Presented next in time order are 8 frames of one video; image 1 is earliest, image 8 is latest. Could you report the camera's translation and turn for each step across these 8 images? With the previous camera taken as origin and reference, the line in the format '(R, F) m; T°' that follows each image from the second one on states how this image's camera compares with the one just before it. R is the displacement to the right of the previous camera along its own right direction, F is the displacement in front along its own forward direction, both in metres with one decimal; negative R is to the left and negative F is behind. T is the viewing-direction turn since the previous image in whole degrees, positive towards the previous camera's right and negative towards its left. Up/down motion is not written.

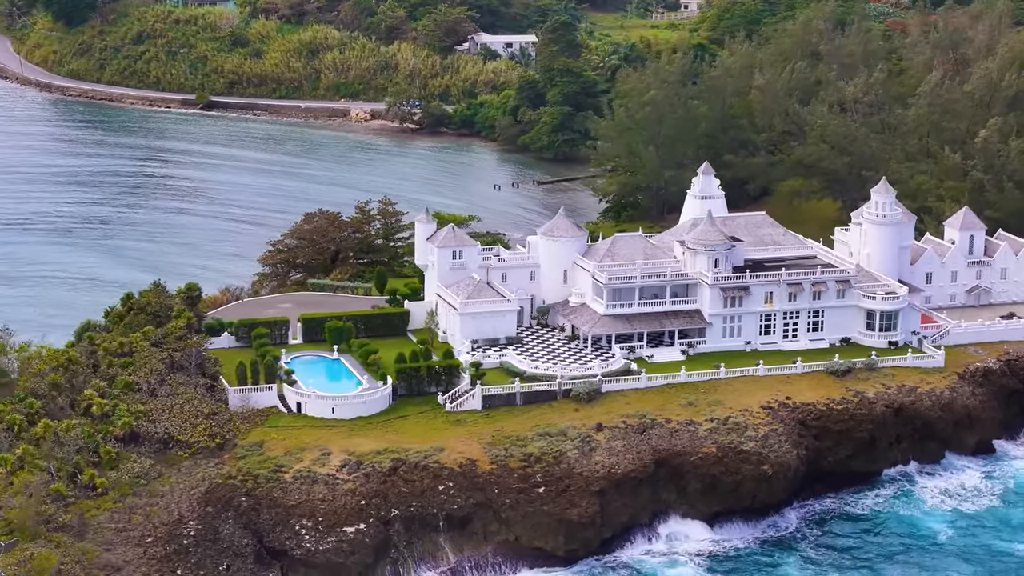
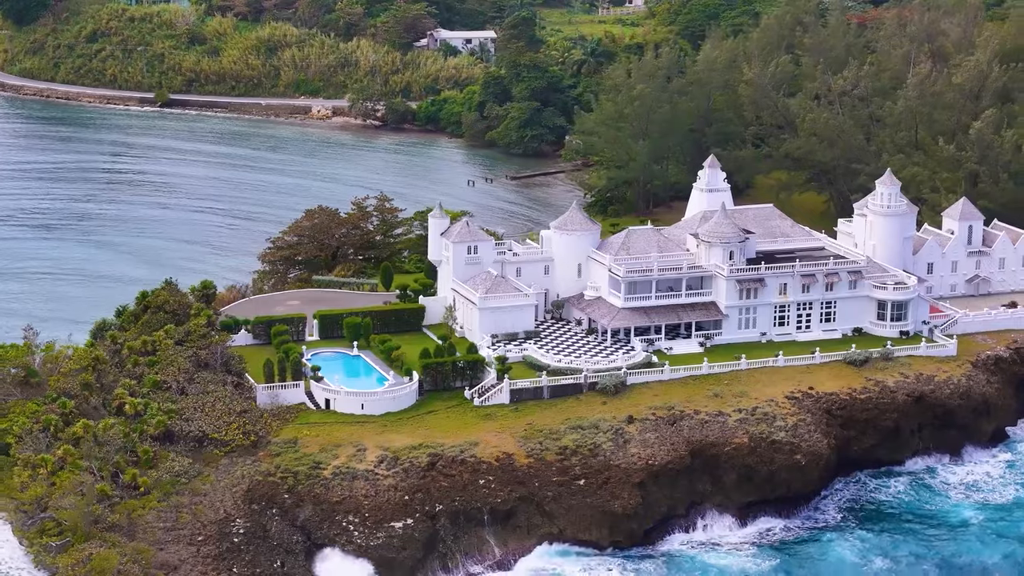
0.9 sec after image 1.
(-3.9, -0.1) m; +3°
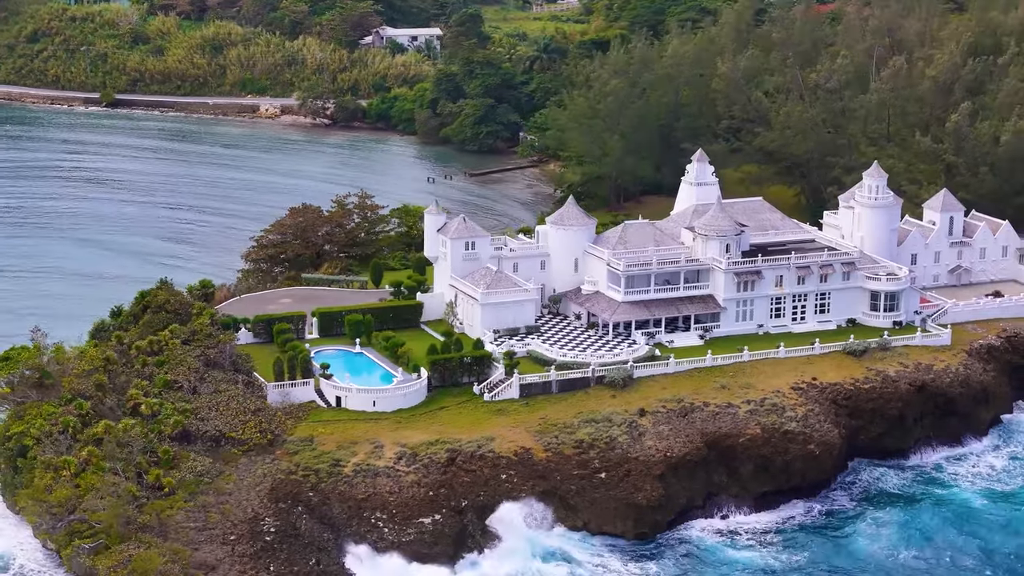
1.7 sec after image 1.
(-3.6, -0.1) m; +3°
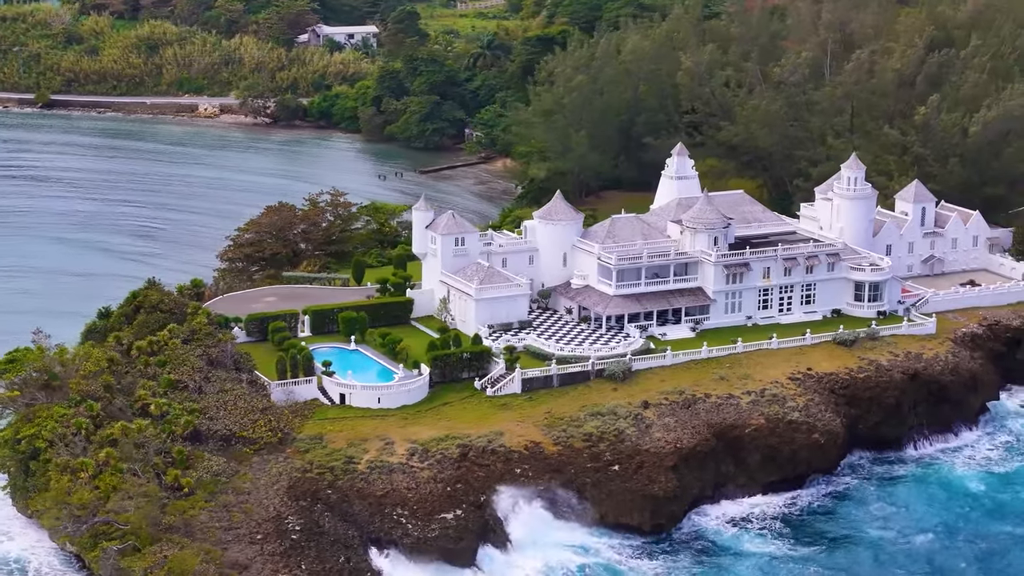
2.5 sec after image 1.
(-3.7, 0.0) m; +3°
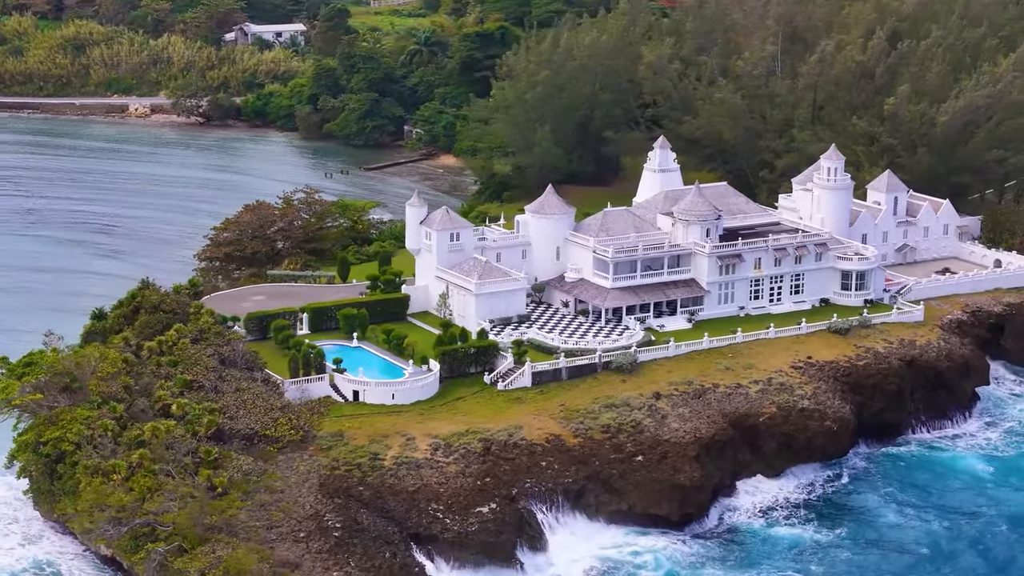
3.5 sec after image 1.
(-4.7, 0.0) m; +4°
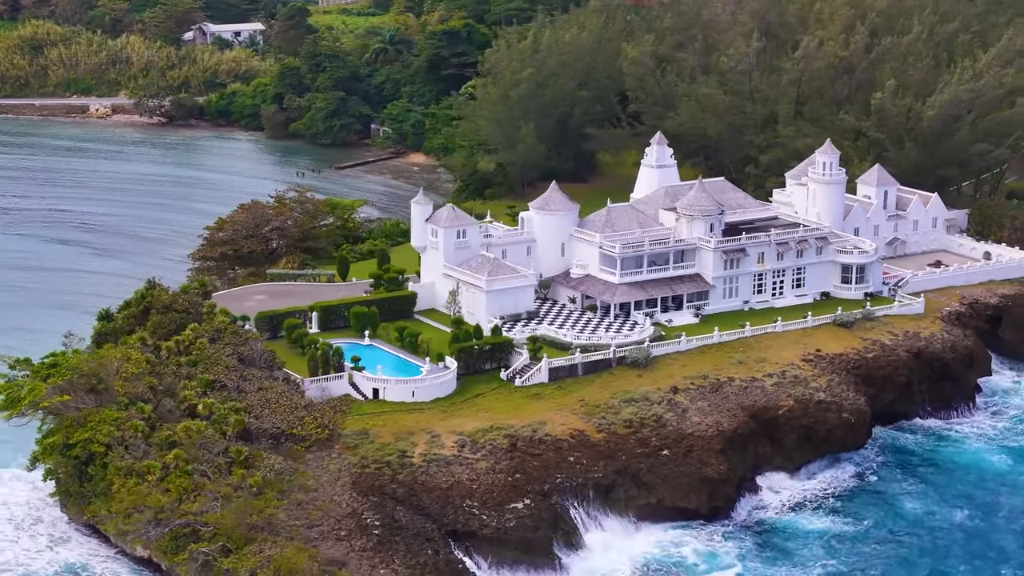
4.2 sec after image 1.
(-3.4, 0.0) m; +2°
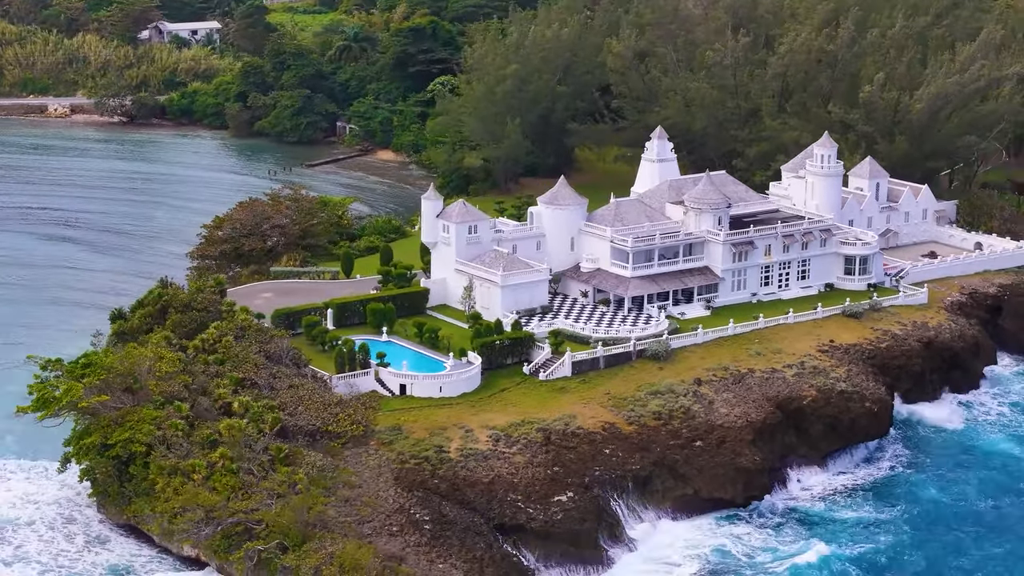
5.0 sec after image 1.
(-3.9, 0.0) m; +3°
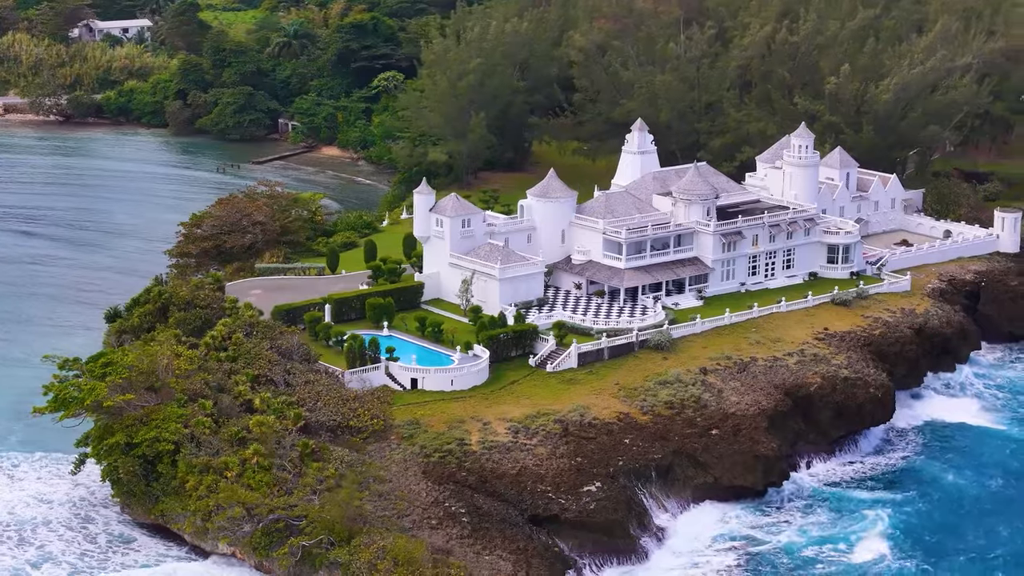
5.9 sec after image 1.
(-4.3, +0.1) m; +4°
